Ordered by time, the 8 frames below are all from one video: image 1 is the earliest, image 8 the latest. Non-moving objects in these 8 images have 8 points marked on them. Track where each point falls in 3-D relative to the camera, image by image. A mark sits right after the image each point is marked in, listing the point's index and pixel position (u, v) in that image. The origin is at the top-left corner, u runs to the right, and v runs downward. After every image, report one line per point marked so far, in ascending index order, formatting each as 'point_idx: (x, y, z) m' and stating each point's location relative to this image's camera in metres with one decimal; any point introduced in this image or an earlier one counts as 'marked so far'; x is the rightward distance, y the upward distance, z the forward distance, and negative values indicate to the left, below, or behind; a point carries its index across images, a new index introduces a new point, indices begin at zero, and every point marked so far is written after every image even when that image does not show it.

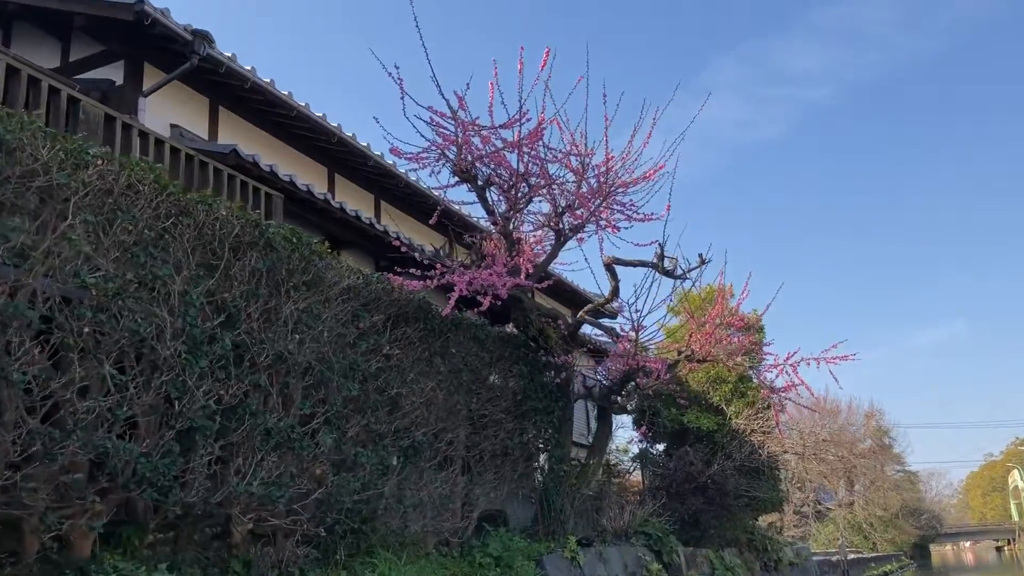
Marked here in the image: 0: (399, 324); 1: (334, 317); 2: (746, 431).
0: (-1.1, -0.3, +8.3) m
1: (-1.5, -0.2, +7.3) m
2: (+3.9, -2.4, +15.3) m
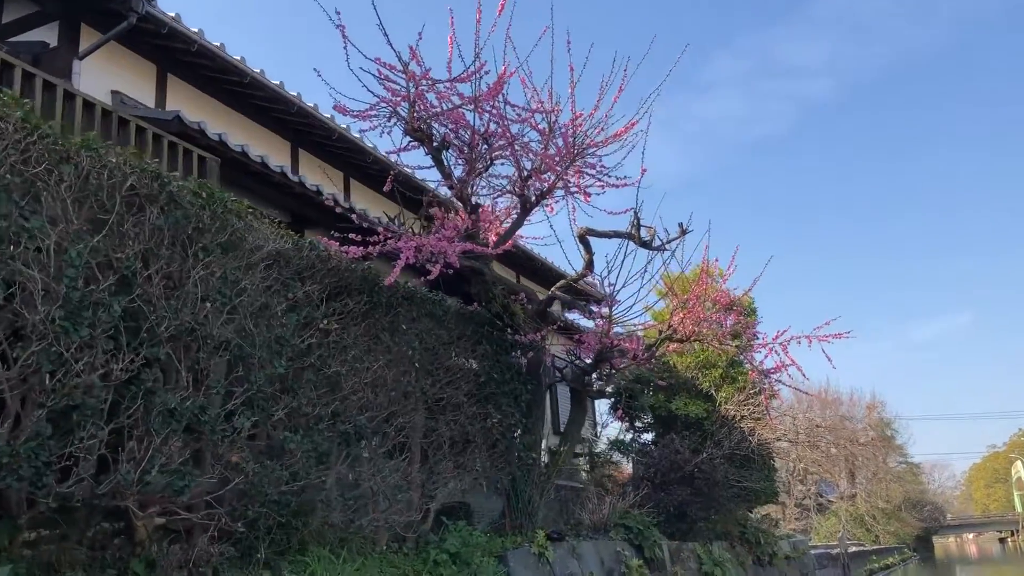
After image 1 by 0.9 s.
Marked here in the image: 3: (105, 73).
0: (-1.4, -0.1, +7.5) m
1: (-1.8, 0.0, +6.5) m
2: (+3.6, -2.1, +14.5) m
3: (-4.8, +2.5, +10.7) m
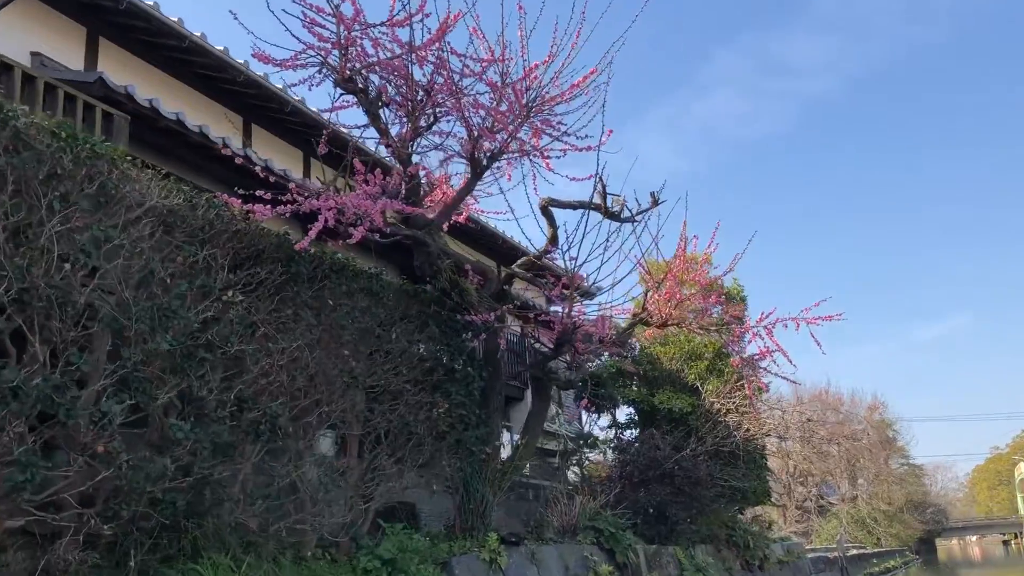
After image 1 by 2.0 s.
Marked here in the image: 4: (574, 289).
0: (-1.9, +0.2, +6.5) m
1: (-2.3, +0.3, +5.5) m
2: (+3.1, -1.8, +13.5) m
3: (-5.3, +2.8, +9.8) m
4: (+0.6, 0.0, +8.4) m
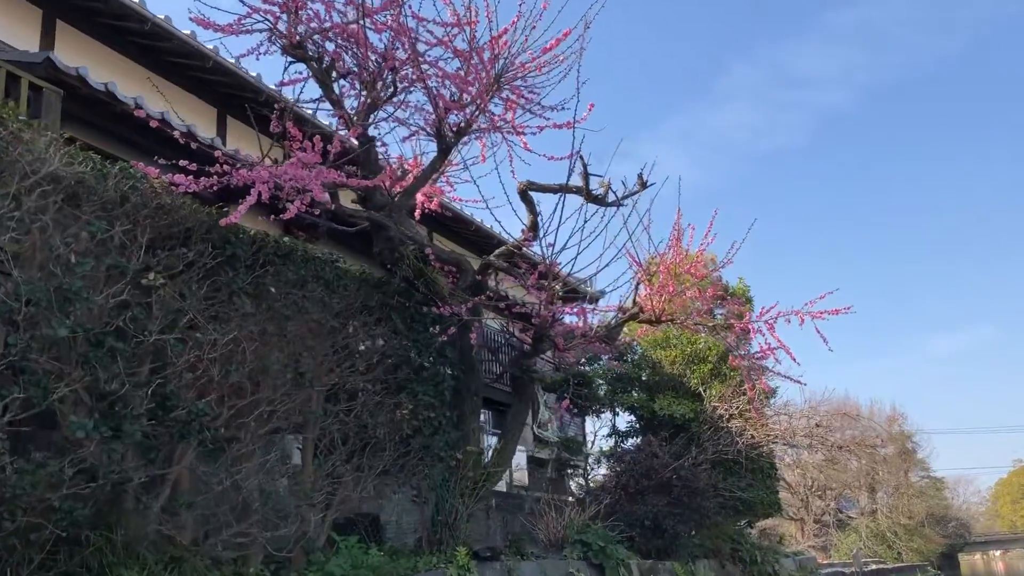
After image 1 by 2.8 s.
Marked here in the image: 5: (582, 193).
0: (-2.2, +0.3, +5.8) m
1: (-2.6, +0.4, +4.8) m
2: (+3.0, -1.8, +12.7) m
3: (-5.5, +2.8, +9.2) m
4: (+0.3, +0.1, +7.7) m
5: (+0.6, +0.8, +8.0) m
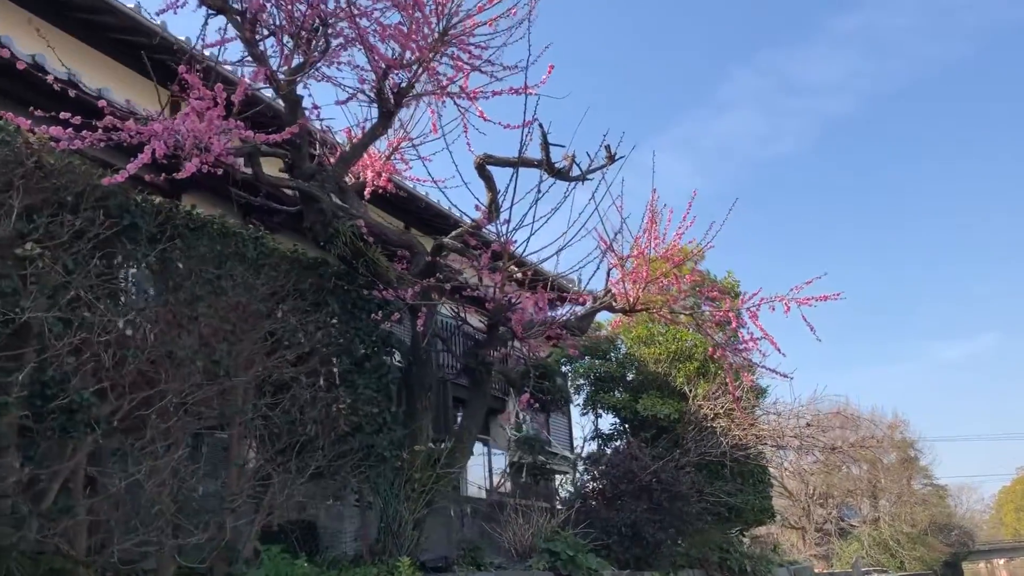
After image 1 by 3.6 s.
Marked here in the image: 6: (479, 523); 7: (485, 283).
0: (-2.5, +0.4, +5.1) m
1: (-3.0, +0.5, +4.1) m
2: (+2.6, -1.7, +11.9) m
3: (-5.9, +2.9, +8.5) m
4: (0.0, +0.2, +6.9) m
5: (+0.2, +1.0, +7.3) m
6: (-0.3, -2.2, +8.6) m
7: (-0.2, 0.0, +7.1) m
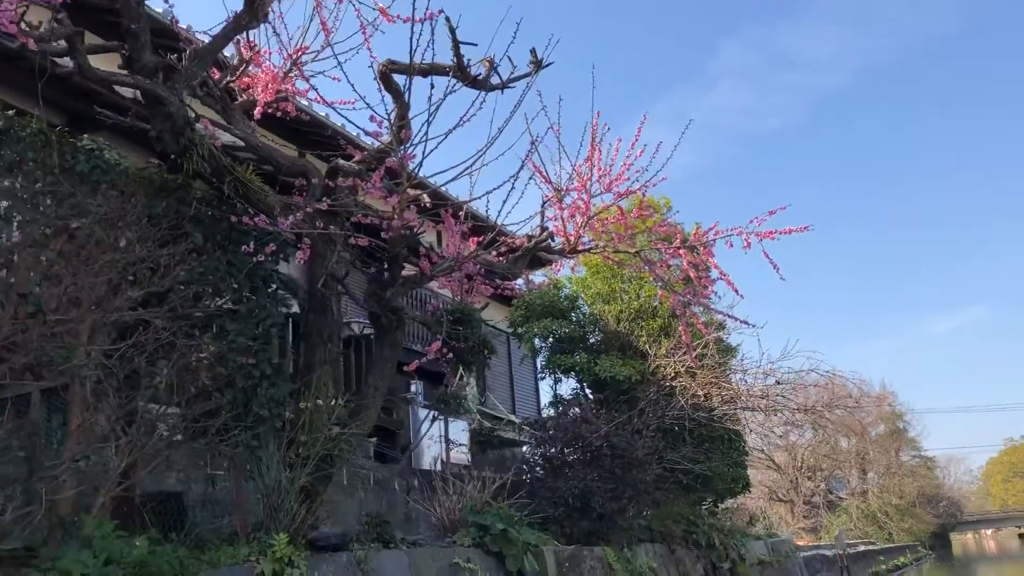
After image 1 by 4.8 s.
0: (-3.2, +0.8, +3.9) m
1: (-3.6, +0.9, +3.0) m
2: (+2.0, -1.1, +10.9) m
3: (-6.6, +3.4, +7.2) m
4: (-0.7, +0.7, +5.8) m
5: (-0.4, +1.5, +6.1) m
6: (-0.9, -1.7, +7.5) m
7: (-0.8, +0.5, +6.0) m
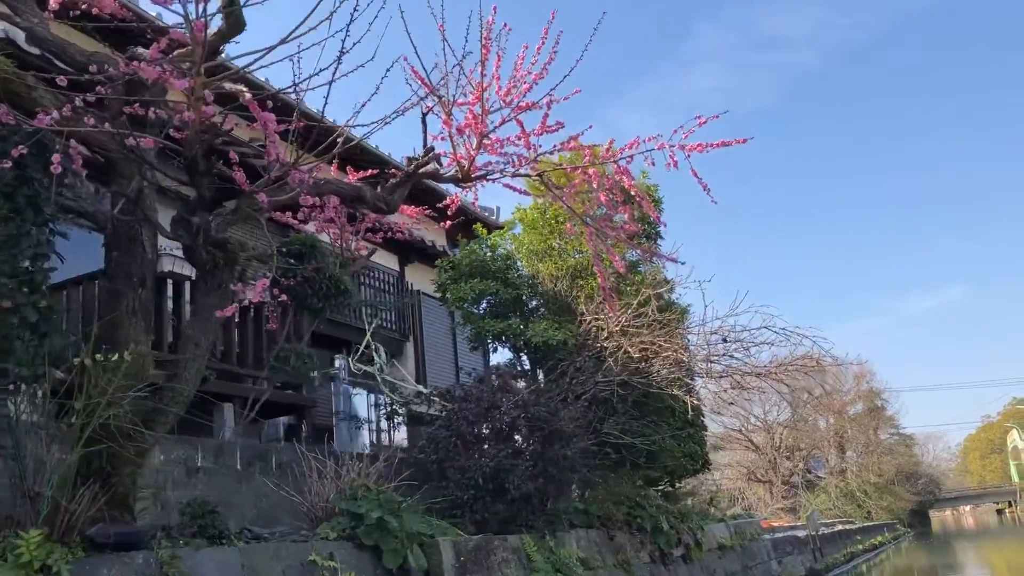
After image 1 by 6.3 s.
0: (-3.9, +1.2, +2.5) m
1: (-4.3, +1.2, +1.5) m
2: (+1.1, -0.6, +9.6) m
3: (-7.4, +3.7, +5.7) m
4: (-1.5, +1.1, +4.4) m
5: (-1.2, +1.9, +4.7) m
6: (-1.7, -1.3, +6.2) m
7: (-1.6, +0.9, +4.6) m
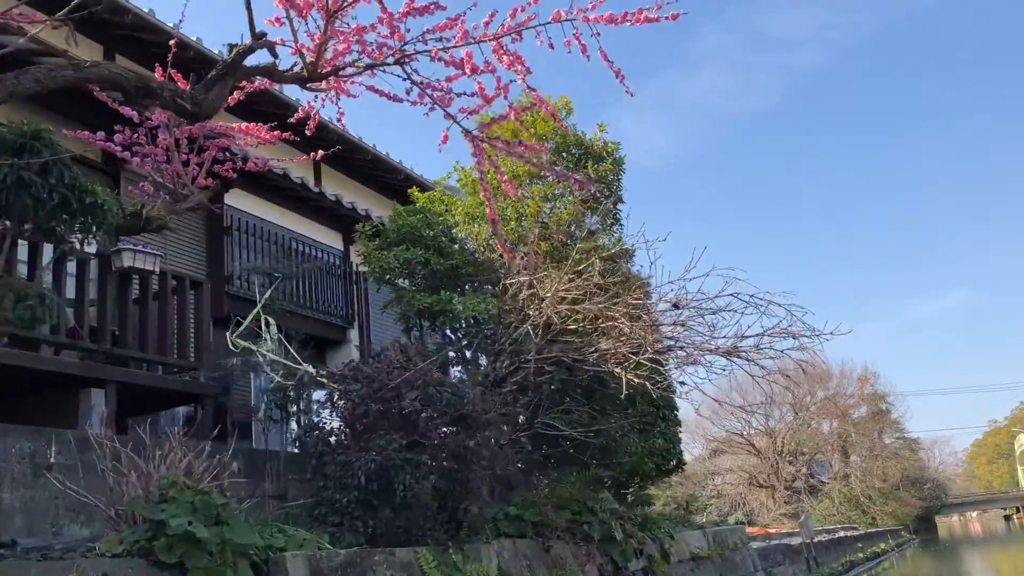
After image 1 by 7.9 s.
0: (-4.7, +1.5, +1.0) m
1: (-5.1, +1.6, 0.0) m
2: (+0.4, -0.2, +8.1) m
3: (-8.2, +4.0, +4.2) m
4: (-2.2, +1.5, +2.9) m
5: (-1.9, +2.2, +3.3) m
6: (-2.4, -1.0, +4.7) m
7: (-2.4, +1.3, +3.1) m
